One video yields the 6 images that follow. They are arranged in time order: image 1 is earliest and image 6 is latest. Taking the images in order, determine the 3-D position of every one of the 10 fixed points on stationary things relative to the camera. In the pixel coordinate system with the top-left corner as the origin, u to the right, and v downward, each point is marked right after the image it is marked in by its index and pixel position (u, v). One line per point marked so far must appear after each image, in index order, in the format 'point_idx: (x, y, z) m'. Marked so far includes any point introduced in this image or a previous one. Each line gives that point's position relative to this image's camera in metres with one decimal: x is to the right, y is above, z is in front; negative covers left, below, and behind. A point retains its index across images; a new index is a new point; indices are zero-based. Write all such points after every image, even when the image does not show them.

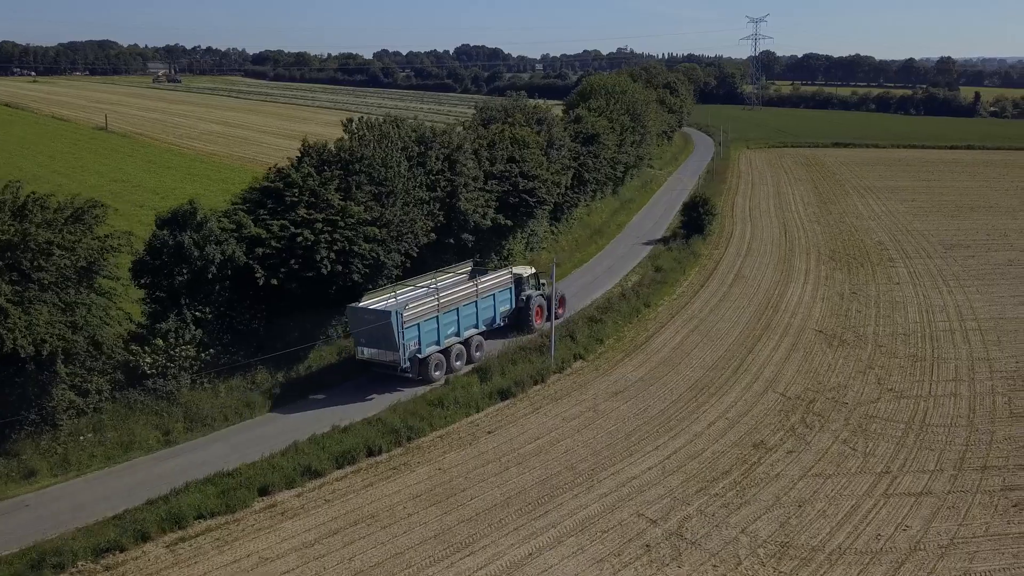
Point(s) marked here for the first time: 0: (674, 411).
0: (+3.0, -2.3, +16.6) m
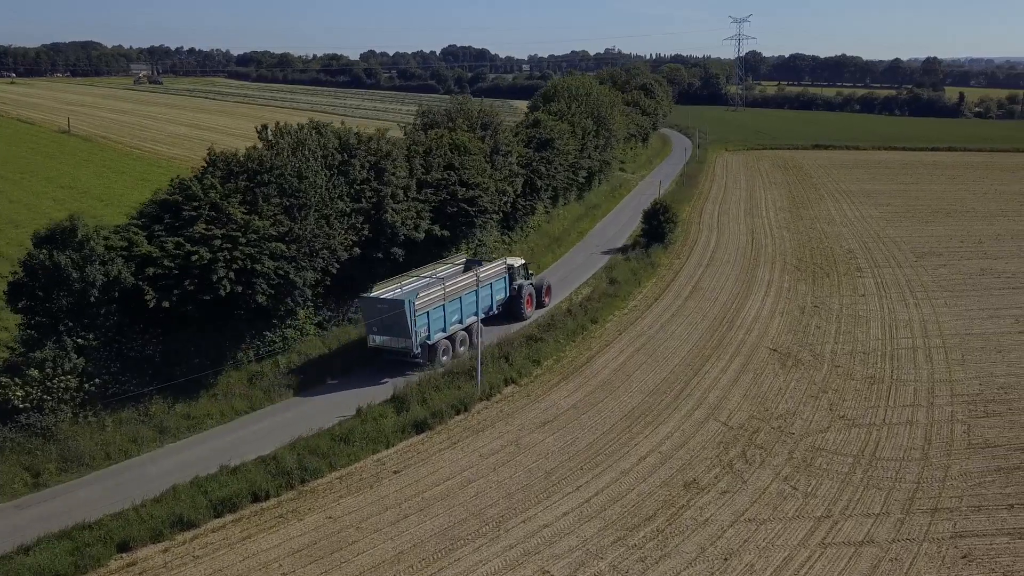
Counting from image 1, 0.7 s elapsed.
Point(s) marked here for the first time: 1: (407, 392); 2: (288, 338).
0: (+1.6, -2.7, +15.2) m
1: (-1.9, -1.9, +16.5) m
2: (-4.6, -1.0, +18.4) m
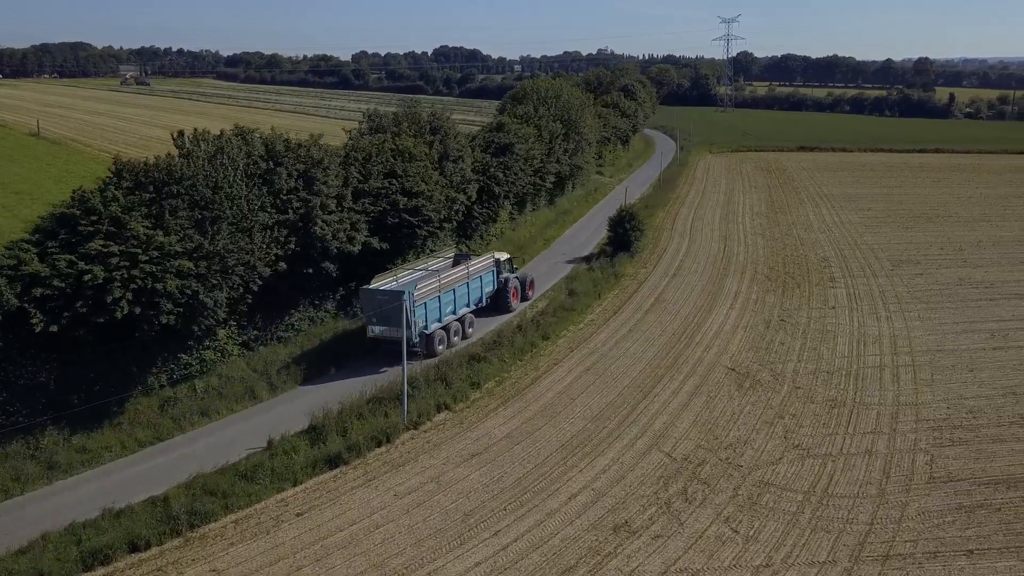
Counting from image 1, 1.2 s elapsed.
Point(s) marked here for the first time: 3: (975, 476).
0: (+0.3, -3.0, +14.0) m
1: (-3.2, -2.3, +15.3) m
2: (-5.9, -1.4, +17.1) m
3: (+7.4, -3.0, +14.3) m
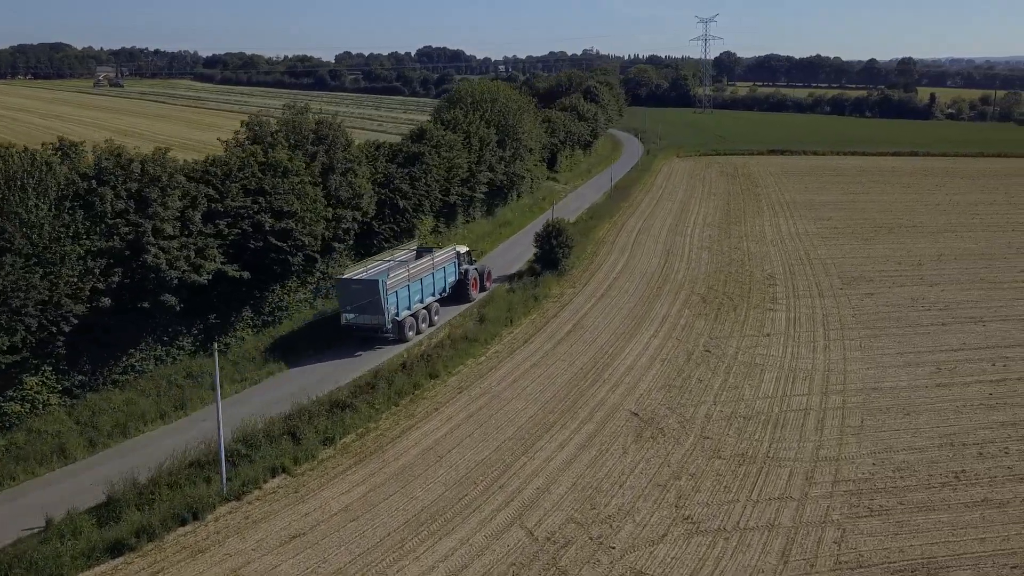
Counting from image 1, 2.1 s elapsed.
0: (-2.0, -3.7, +11.6) m
1: (-5.6, -3.0, +12.8) m
2: (-8.3, -2.1, +14.6) m
3: (+5.1, -3.7, +12.0) m
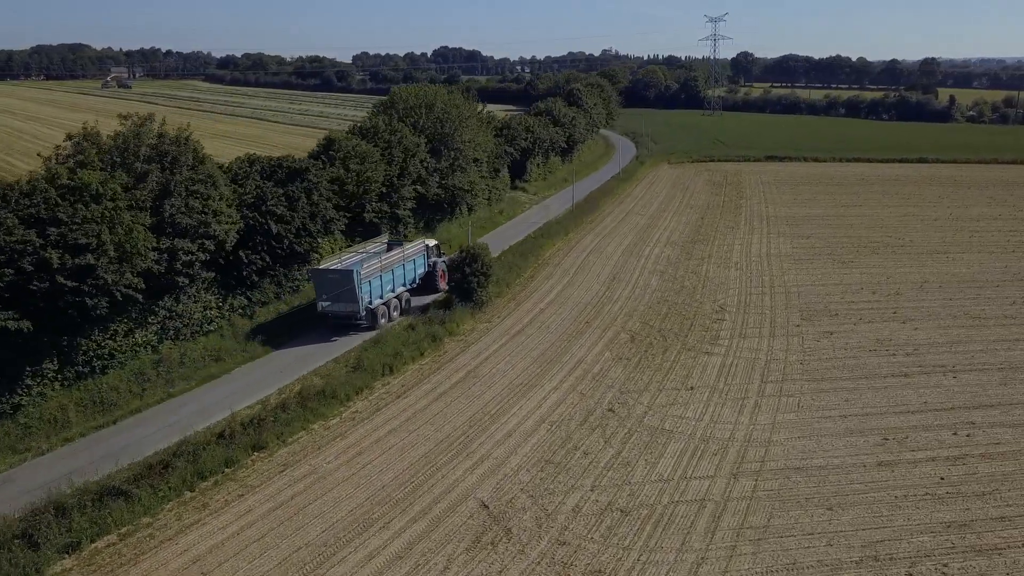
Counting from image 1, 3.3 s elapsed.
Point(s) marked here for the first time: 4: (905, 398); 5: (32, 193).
0: (-4.9, -4.5, +8.3) m
1: (-8.4, -3.8, +9.6) m
2: (-11.1, -2.9, +11.5) m
3: (+2.2, -4.6, +8.5) m
4: (+8.2, -2.3, +18.5) m
5: (-8.3, +1.6, +15.4) m
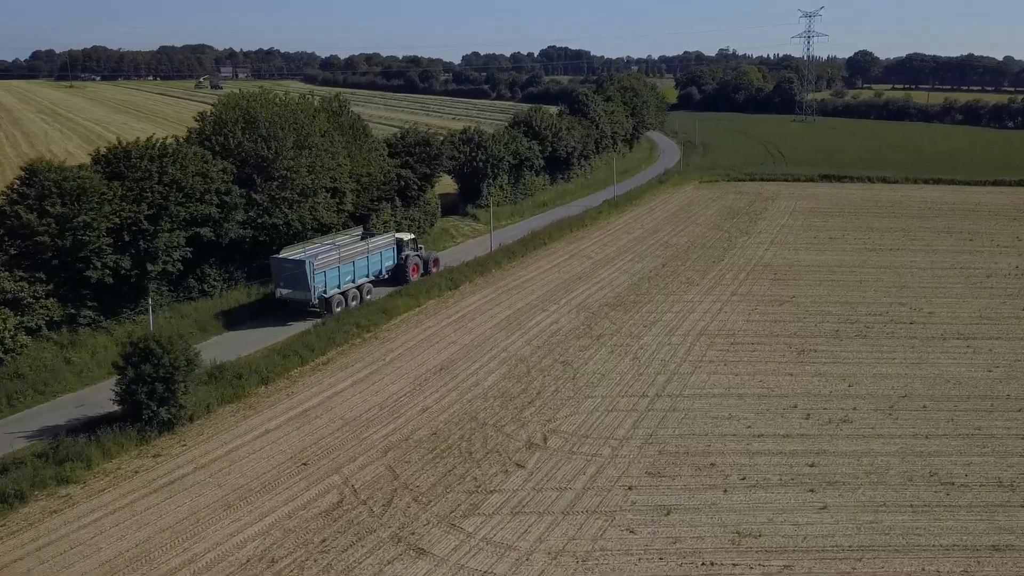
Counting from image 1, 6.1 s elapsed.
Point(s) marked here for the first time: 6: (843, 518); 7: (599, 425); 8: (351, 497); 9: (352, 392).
0: (-12.7, -6.4, +1.1) m
1: (-15.9, -5.6, +2.9) m
2: (-18.3, -4.6, +5.1) m
3: (-5.6, -6.7, +0.4) m
4: (+1.8, -4.6, +9.5) m
5: (-14.8, -0.1, +8.6) m
6: (+5.2, -3.6, +13.9) m
7: (+1.8, -2.7, +17.4) m
8: (-2.6, -3.3, +14.3) m
9: (-3.5, -2.2, +18.6) m
